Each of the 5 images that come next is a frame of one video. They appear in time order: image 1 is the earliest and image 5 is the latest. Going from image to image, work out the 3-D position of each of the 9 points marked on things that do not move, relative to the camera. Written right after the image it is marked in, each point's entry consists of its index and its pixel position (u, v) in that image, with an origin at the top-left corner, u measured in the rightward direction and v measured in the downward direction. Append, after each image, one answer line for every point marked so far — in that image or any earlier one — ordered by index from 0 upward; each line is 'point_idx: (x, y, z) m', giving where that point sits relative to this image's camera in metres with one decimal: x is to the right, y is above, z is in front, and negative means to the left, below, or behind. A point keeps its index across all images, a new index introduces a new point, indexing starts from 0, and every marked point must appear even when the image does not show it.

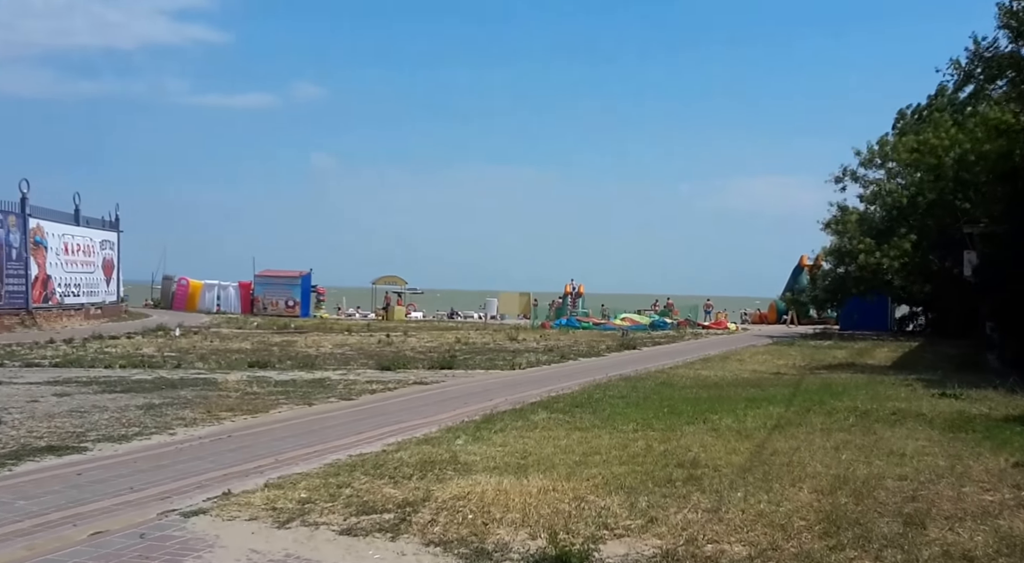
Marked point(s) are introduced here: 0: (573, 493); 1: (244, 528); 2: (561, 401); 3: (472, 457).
0: (+0.6, -2.2, +11.9) m
1: (-2.6, -2.4, +11.1) m
2: (+0.8, -1.9, +18.2) m
3: (-0.5, -2.1, +13.9) m
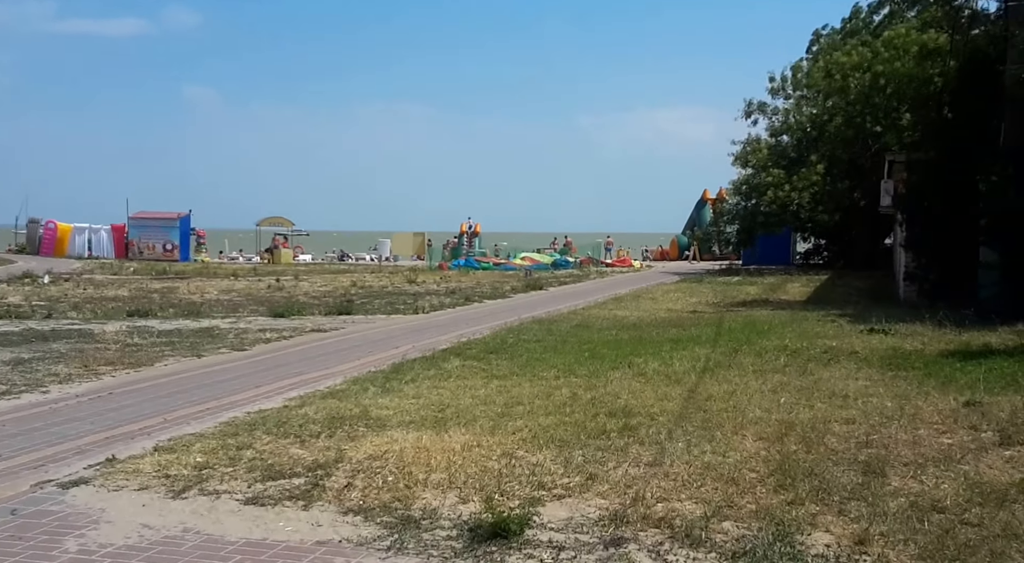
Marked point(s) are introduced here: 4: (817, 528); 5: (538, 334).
0: (-0.1, -1.6, +10.9) m
1: (-3.2, -1.9, +9.8) m
2: (-0.6, -1.0, +17.1) m
3: (-1.4, -1.5, +12.8) m
4: (+2.2, -1.8, +8.3) m
5: (+0.4, -0.9, +18.5) m
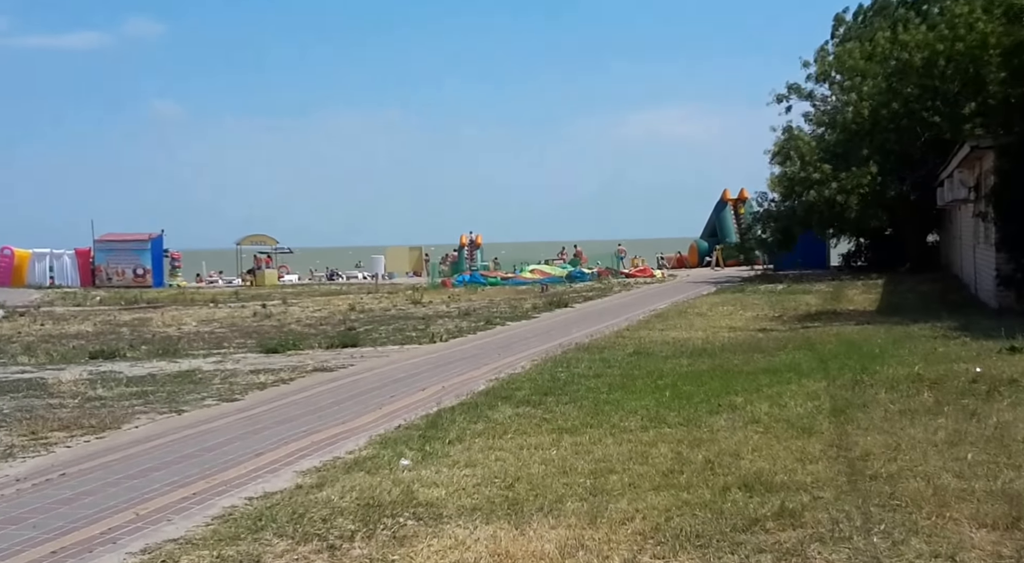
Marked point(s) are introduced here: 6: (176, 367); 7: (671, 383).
0: (+0.7, -1.8, +7.7) m
1: (-2.4, -2.2, +6.5) m
2: (+0.1, -1.3, +13.9) m
3: (-0.6, -1.8, +9.5) m
4: (+3.1, -1.9, +5.1) m
5: (+1.1, -1.2, +15.3) m
6: (-5.2, -1.3, +18.0) m
7: (+1.9, -1.2, +13.7) m
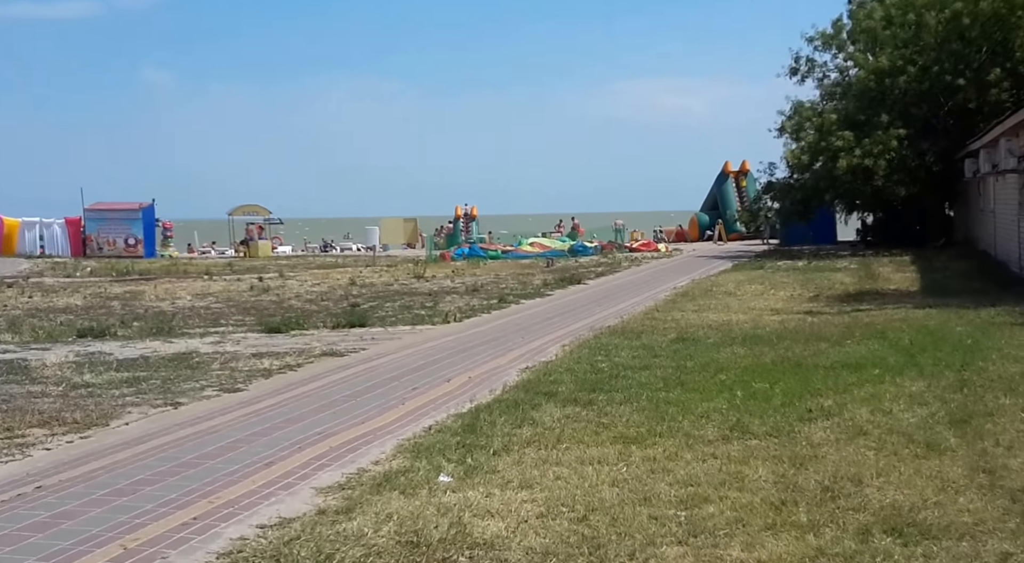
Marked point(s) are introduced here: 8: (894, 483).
0: (+1.2, -1.8, +5.9) m
1: (-1.9, -2.2, +4.7) m
2: (+0.5, -1.1, +12.1) m
3: (-0.1, -1.6, +7.7) m
4: (+3.7, -2.0, +3.4) m
5: (+1.5, -0.9, +13.5) m
6: (-4.9, -1.0, +16.1) m
7: (+2.3, -1.0, +11.9) m
8: (+2.6, -1.4, +7.9) m
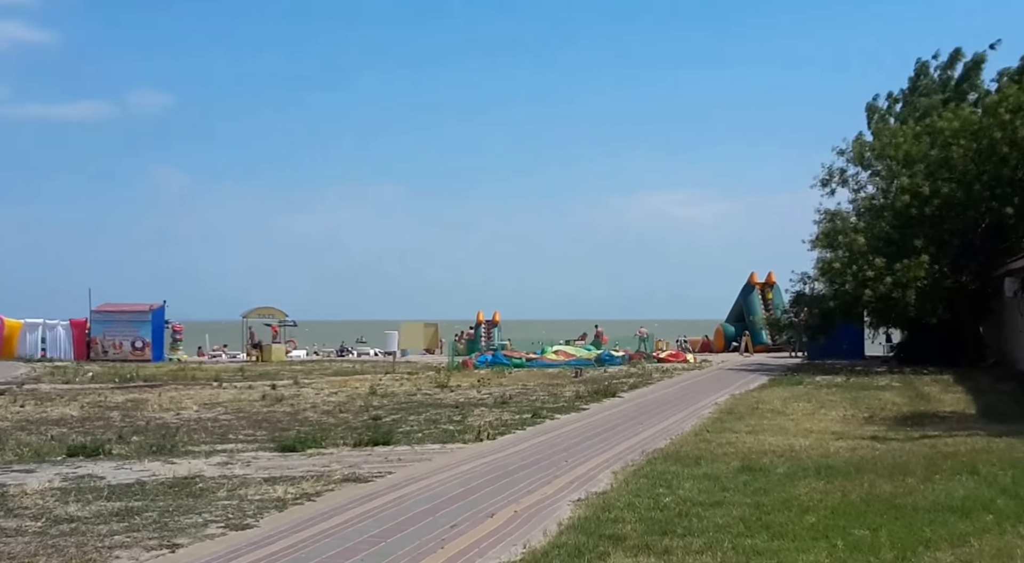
0: (+1.7, -2.4, +4.3) m
1: (-1.4, -2.6, +3.1) m
2: (+1.1, -2.3, +10.6) m
3: (+0.4, -2.4, +6.2) m
4: (+4.1, -2.4, +1.8) m
5: (+2.1, -2.2, +11.9) m
6: (-4.3, -2.4, +14.6) m
7: (+2.8, -2.2, +10.3) m
8: (+3.1, -2.2, +6.3) m
